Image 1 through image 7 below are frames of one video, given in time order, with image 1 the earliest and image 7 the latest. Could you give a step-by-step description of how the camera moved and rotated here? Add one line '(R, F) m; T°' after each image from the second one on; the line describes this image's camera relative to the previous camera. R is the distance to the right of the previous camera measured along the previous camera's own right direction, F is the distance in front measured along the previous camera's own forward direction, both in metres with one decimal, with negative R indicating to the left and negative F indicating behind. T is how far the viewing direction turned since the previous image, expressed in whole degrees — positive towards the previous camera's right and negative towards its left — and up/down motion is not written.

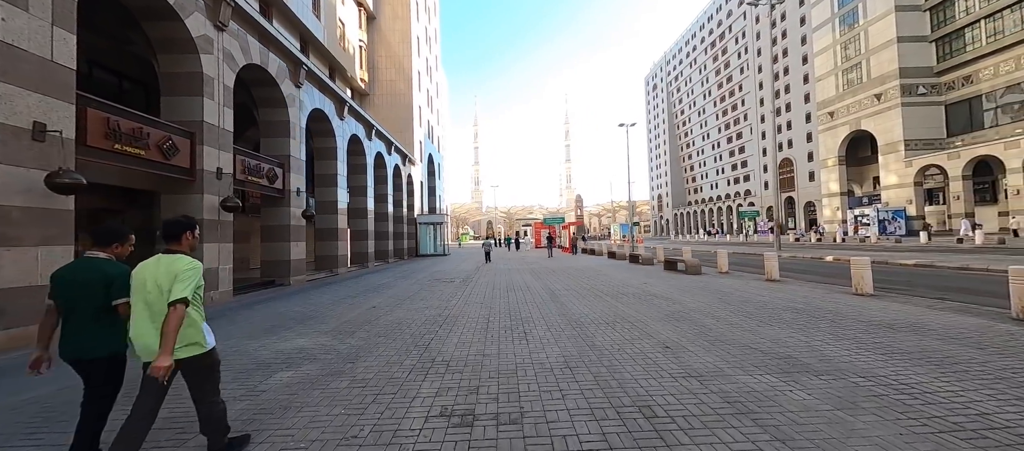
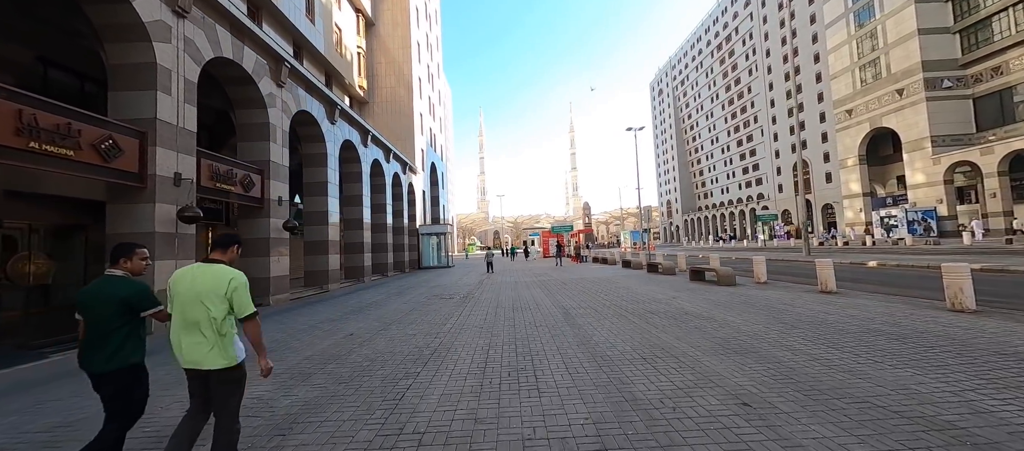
(+0.1, +1.7) m; -1°
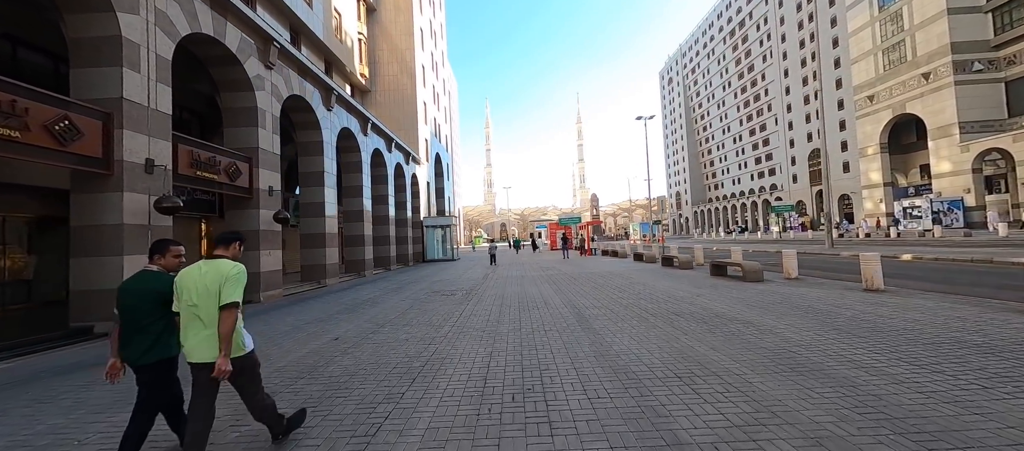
(0.0, +1.0) m; -1°
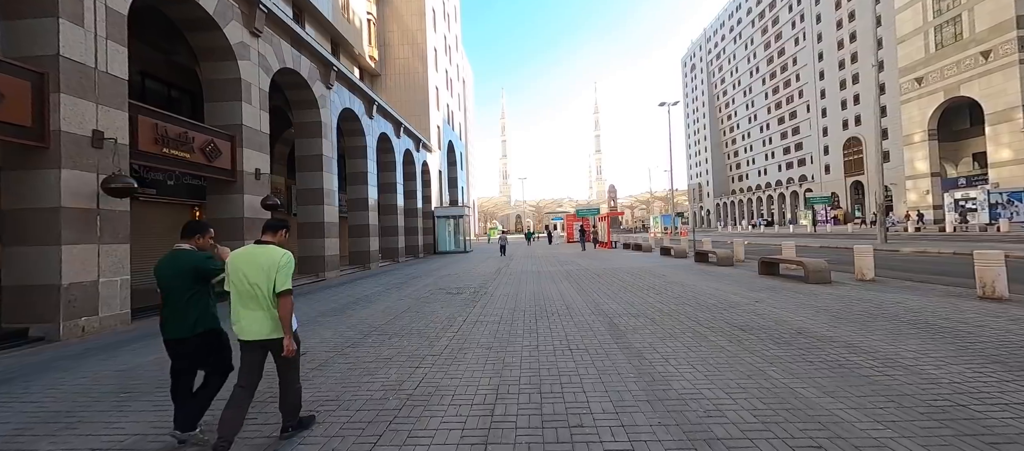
(0.0, +1.7) m; -2°
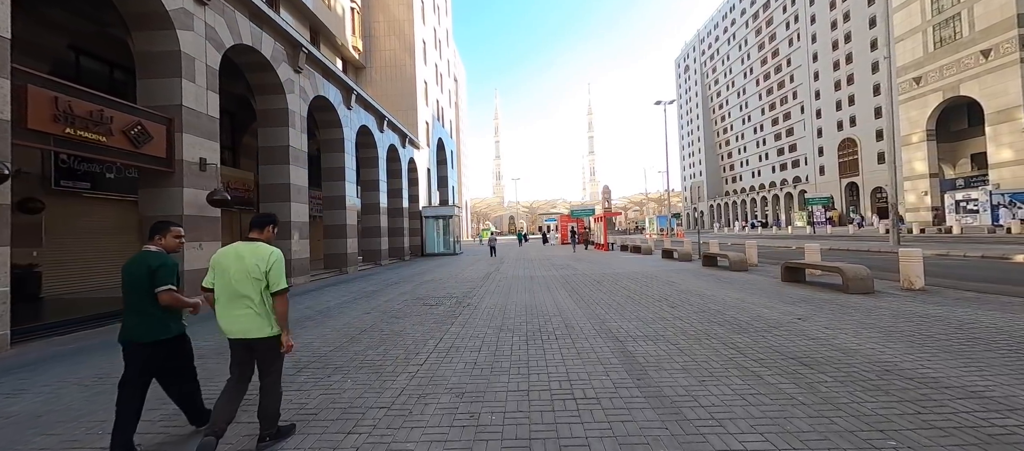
(+0.2, +1.5) m; +1°
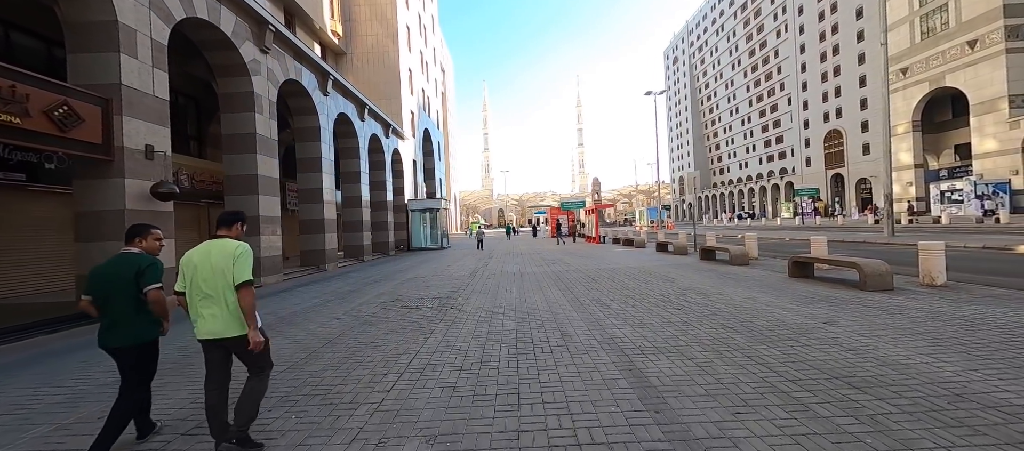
(0.0, +0.9) m; +2°
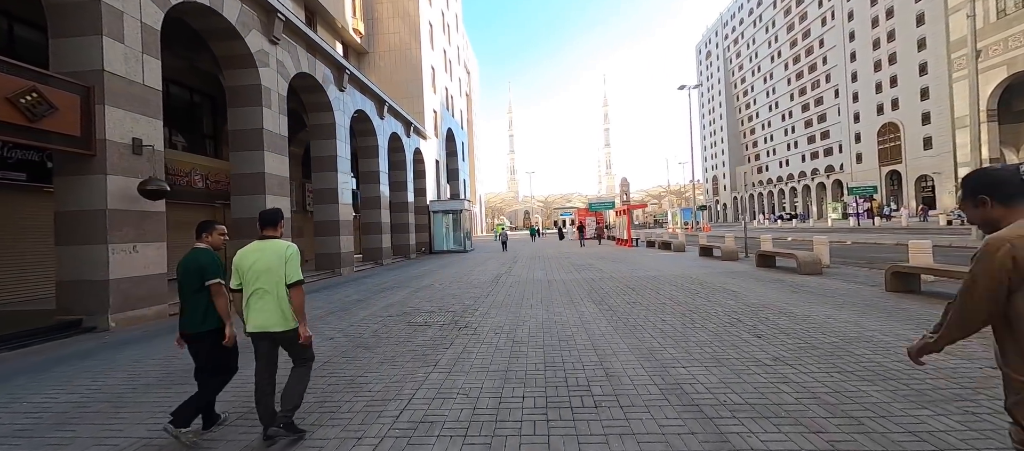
(0.0, +1.4) m; -4°
